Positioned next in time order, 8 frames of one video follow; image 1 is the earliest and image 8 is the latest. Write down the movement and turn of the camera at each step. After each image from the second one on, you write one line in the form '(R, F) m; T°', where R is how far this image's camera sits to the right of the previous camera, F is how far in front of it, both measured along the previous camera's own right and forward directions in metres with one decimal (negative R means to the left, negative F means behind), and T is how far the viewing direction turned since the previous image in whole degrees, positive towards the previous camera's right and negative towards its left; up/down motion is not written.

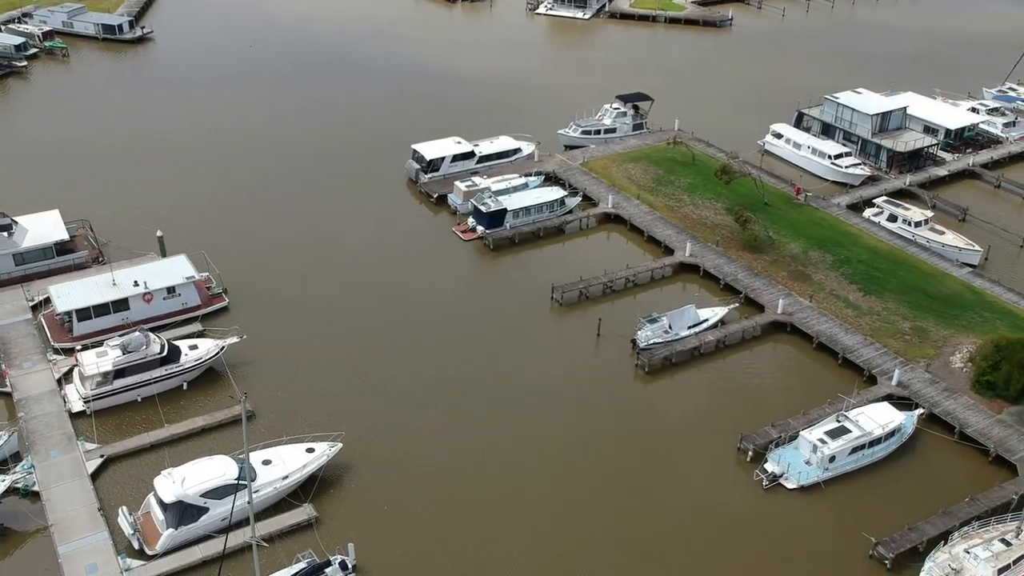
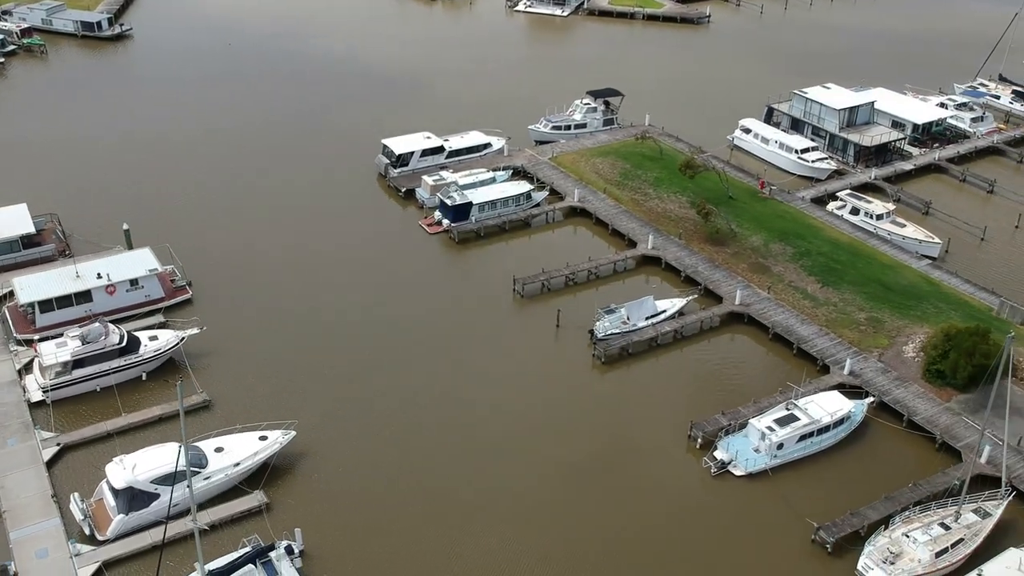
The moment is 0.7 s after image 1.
(+1.5, -0.4) m; 0°
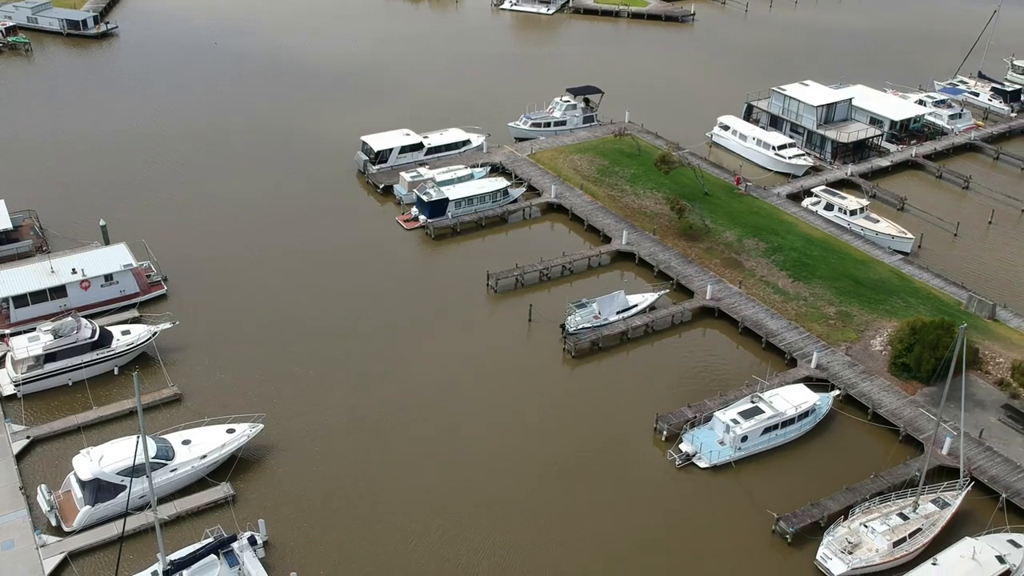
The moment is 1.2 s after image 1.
(+1.0, -0.3) m; 0°
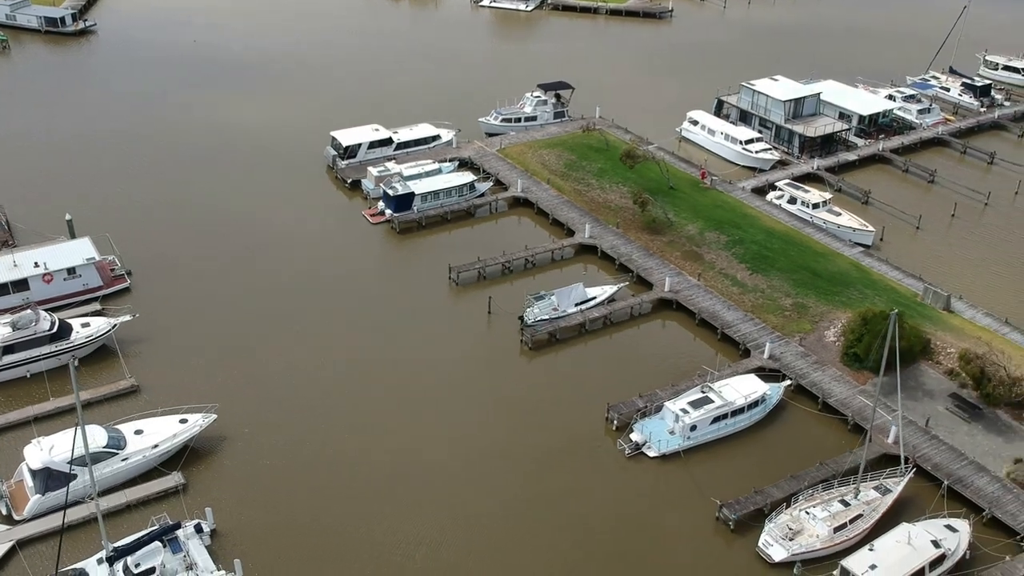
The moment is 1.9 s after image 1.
(+1.6, -0.3) m; 0°
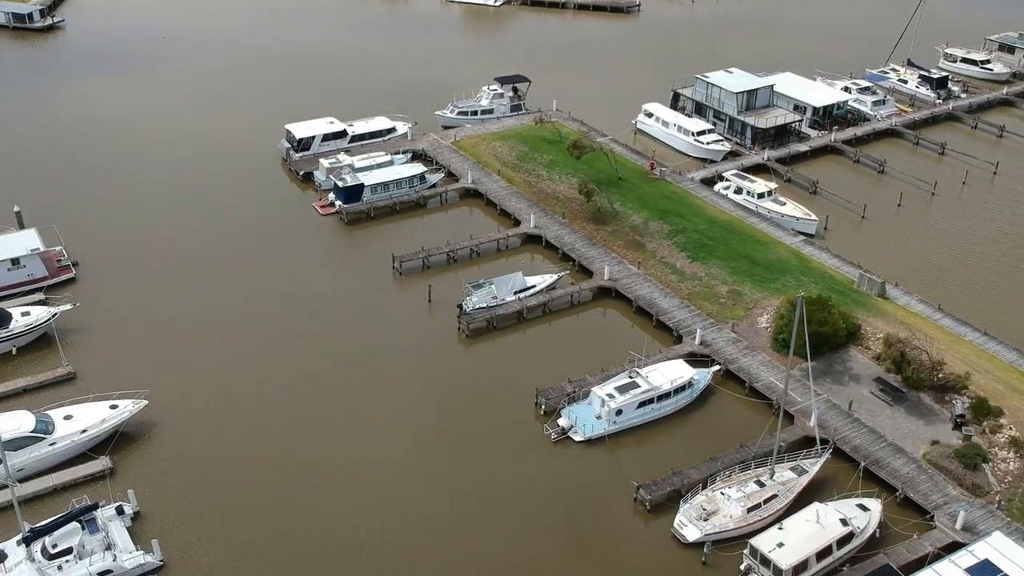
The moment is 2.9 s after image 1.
(+2.4, -0.4) m; 0°
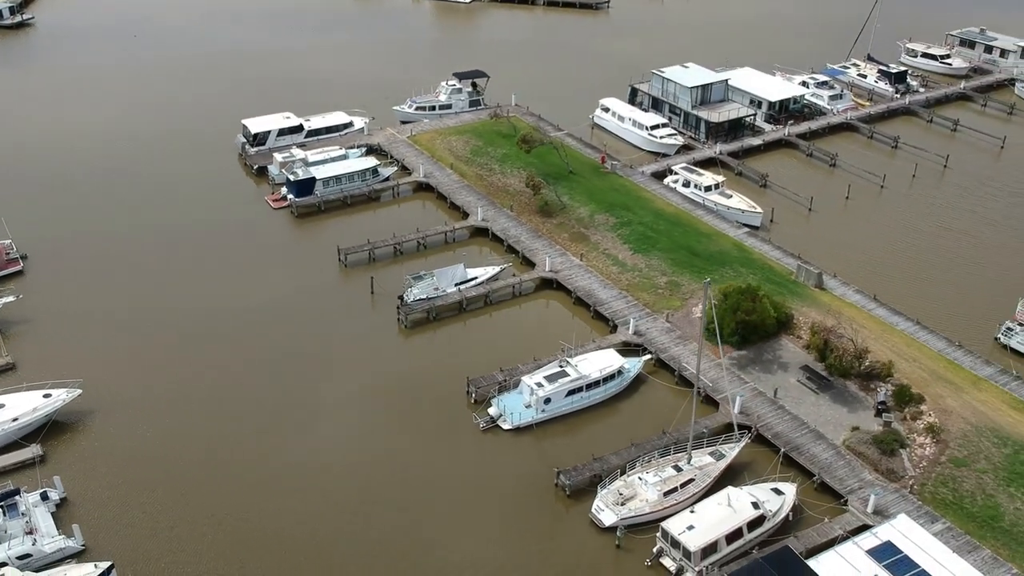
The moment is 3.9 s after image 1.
(+2.4, -0.4) m; 0°
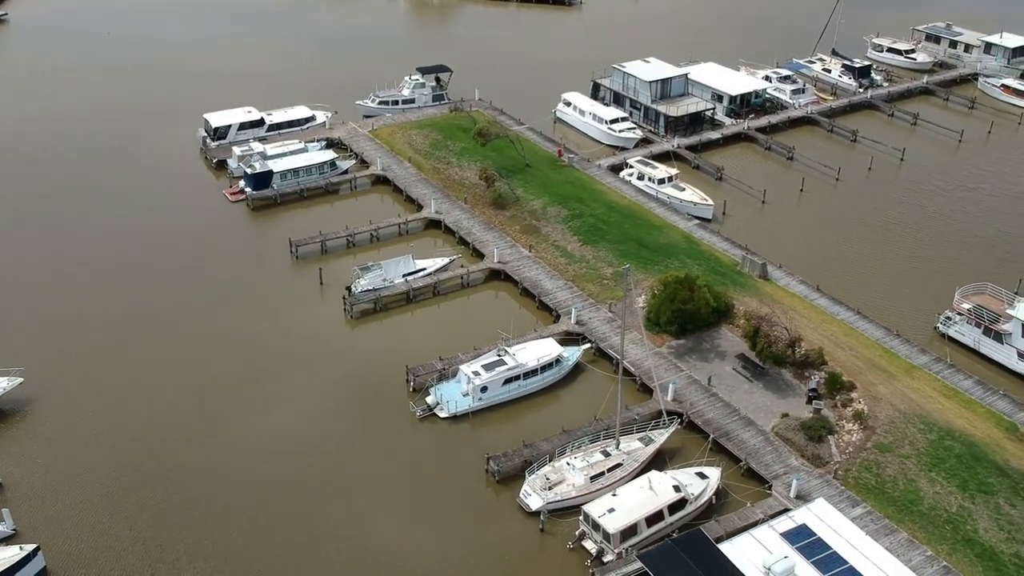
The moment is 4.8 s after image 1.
(+2.1, -0.4) m; 0°
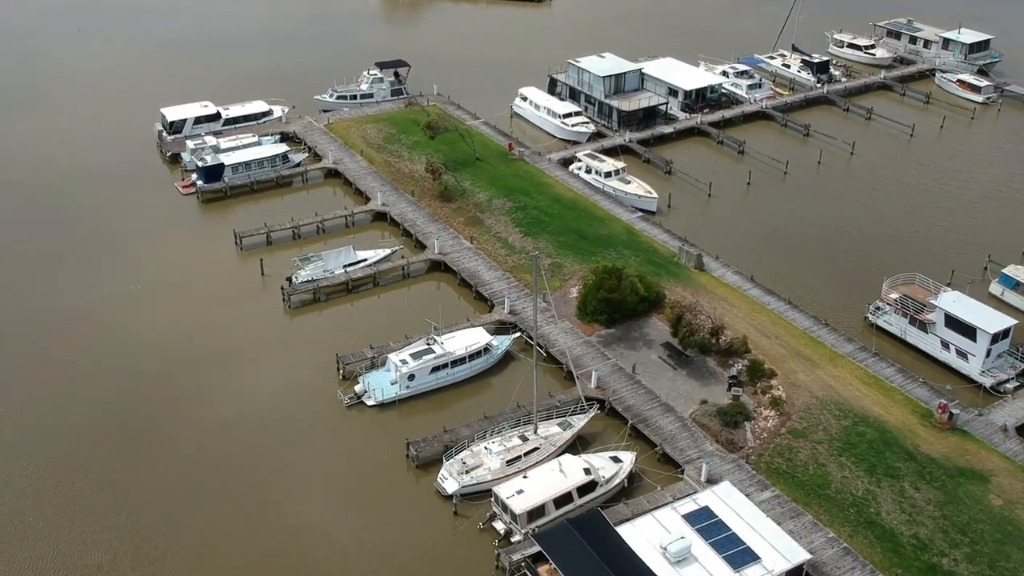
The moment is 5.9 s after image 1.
(+2.5, -0.4) m; 0°
